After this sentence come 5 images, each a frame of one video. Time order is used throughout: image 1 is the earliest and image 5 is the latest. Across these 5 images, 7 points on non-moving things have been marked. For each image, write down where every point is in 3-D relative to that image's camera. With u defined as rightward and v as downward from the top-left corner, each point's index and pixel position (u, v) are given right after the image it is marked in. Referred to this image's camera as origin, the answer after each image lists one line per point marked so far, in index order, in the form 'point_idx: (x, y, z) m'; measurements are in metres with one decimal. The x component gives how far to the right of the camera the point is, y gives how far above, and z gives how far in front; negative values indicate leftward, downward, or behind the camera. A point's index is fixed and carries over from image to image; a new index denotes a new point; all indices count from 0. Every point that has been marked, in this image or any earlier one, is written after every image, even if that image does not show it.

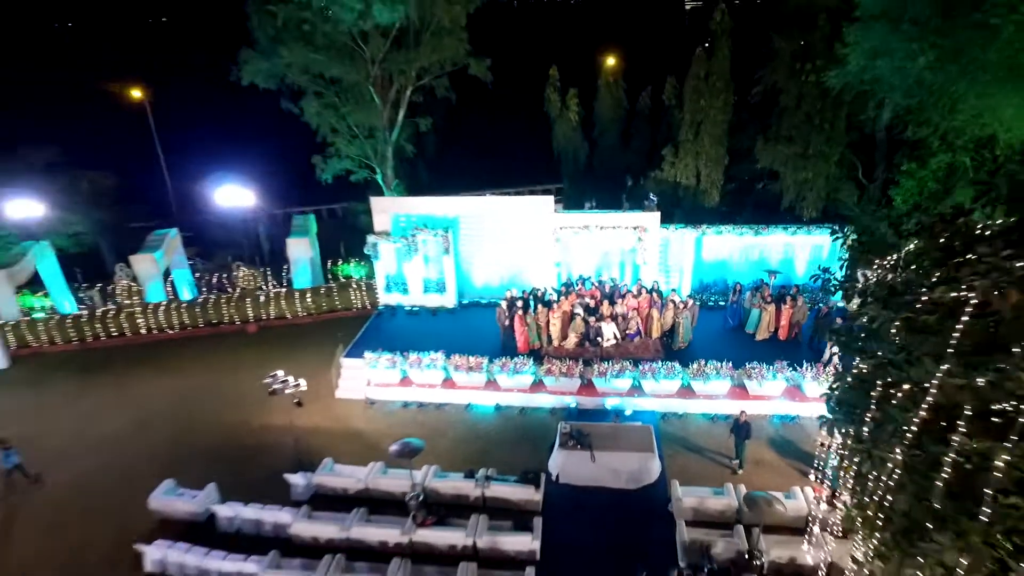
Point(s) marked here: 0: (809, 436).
0: (+4.9, -2.4, +10.1) m
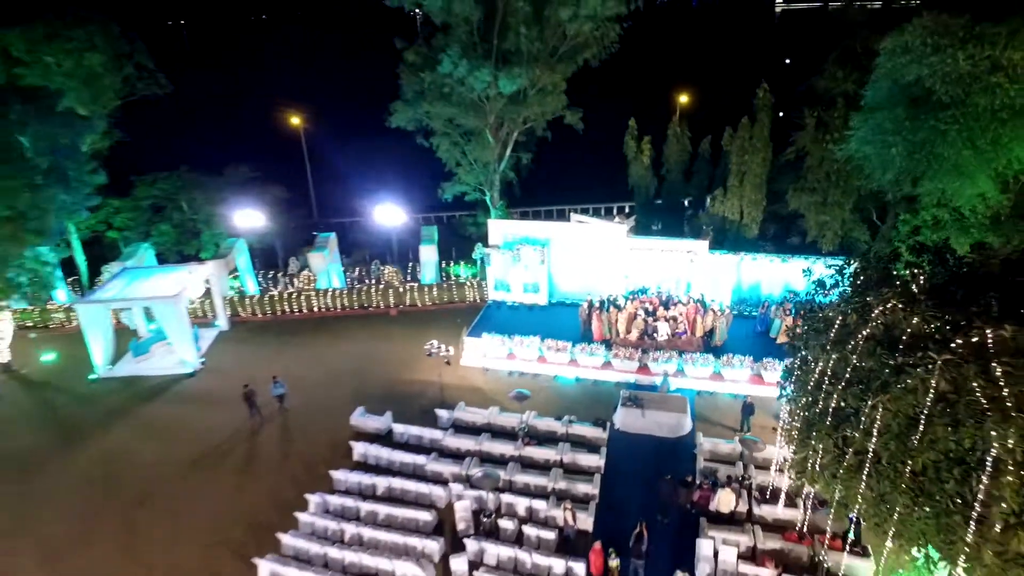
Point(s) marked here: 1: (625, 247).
0: (+6.6, -2.8, +13.8) m
1: (+3.2, +1.2, +17.3) m
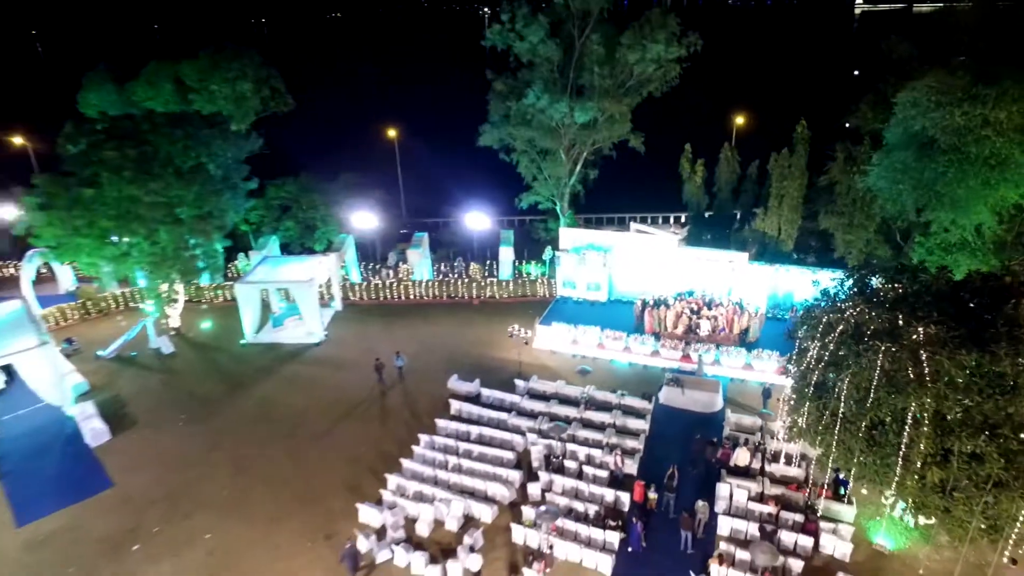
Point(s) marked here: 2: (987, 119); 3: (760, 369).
0: (+8.4, -3.0, +16.6) m
1: (+5.4, +1.1, +20.3) m
2: (+10.6, +3.8, +13.7) m
3: (+7.1, -2.3, +17.7) m
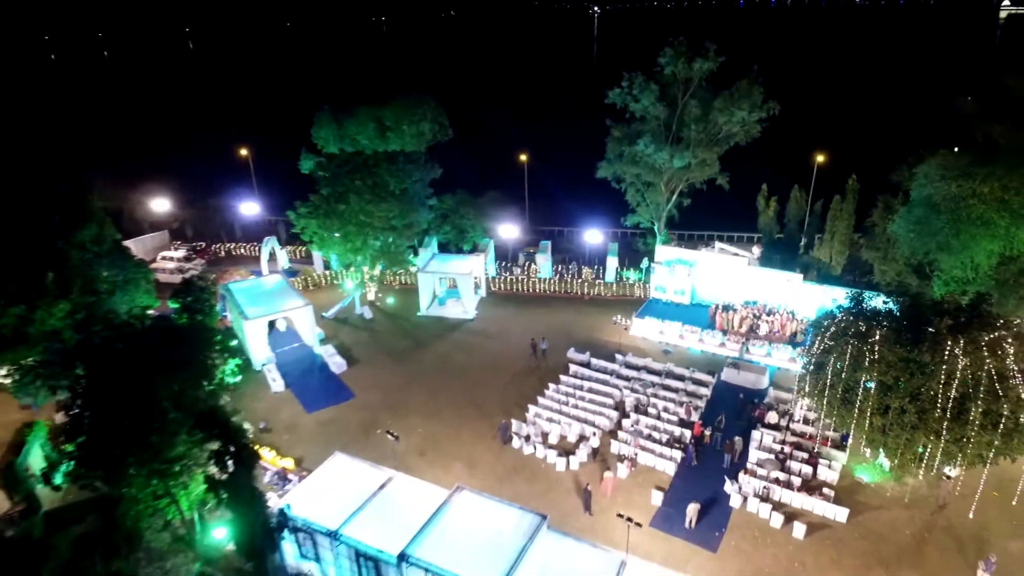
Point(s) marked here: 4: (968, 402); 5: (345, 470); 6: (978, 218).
0: (+12.1, -3.6, +22.3) m
1: (+10.1, +0.7, +26.4) m
2: (+14.4, +3.0, +19.0) m
3: (+11.1, -2.9, +23.5) m
4: (+10.9, -2.7, +14.7) m
5: (-4.6, -5.0, +16.7) m
6: (+14.5, +2.2, +19.0) m
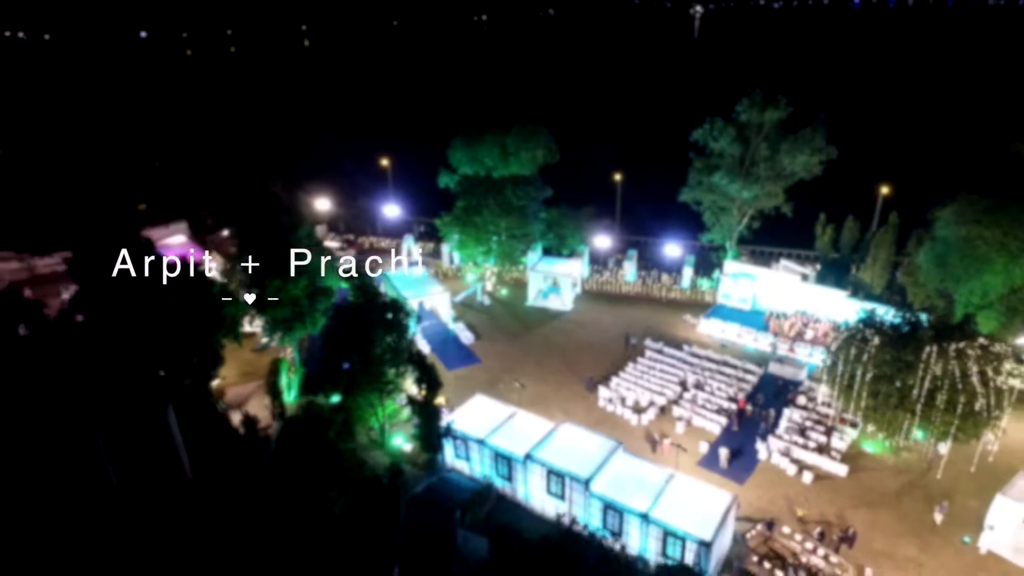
0: (+16.2, -4.4, +27.7) m
1: (+15.0, 0.0, +31.9) m
2: (+18.4, +2.1, +24.0) m
3: (+15.4, -3.6, +29.0) m
4: (+14.1, -3.4, +20.3) m
5: (-1.1, -4.7, +24.3) m
6: (+18.5, +1.2, +24.0) m
